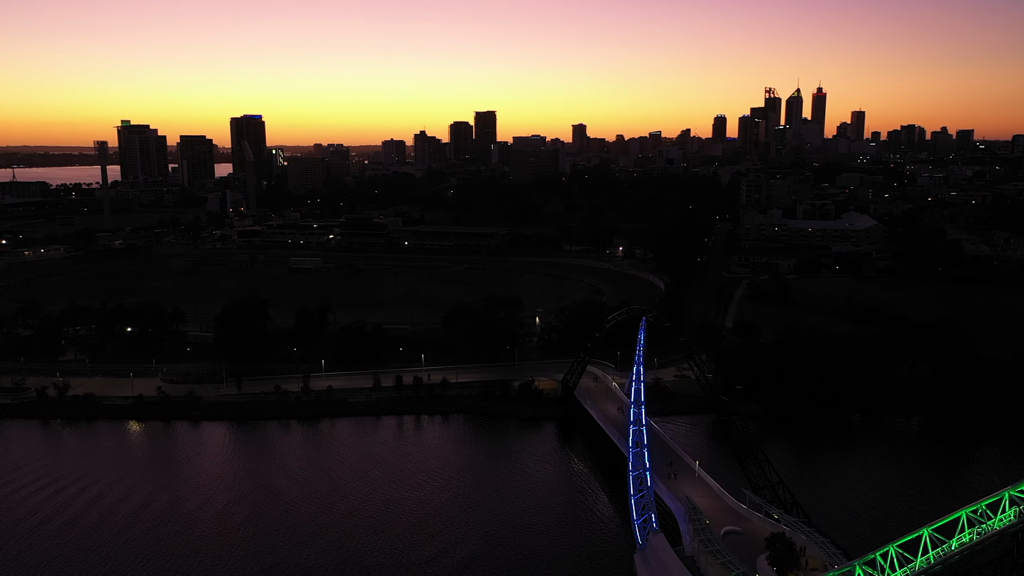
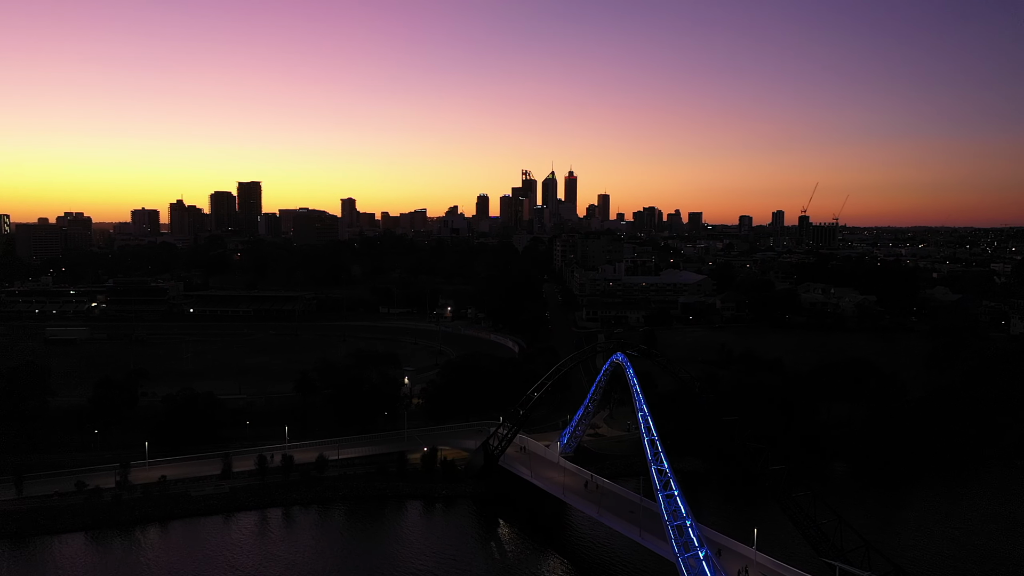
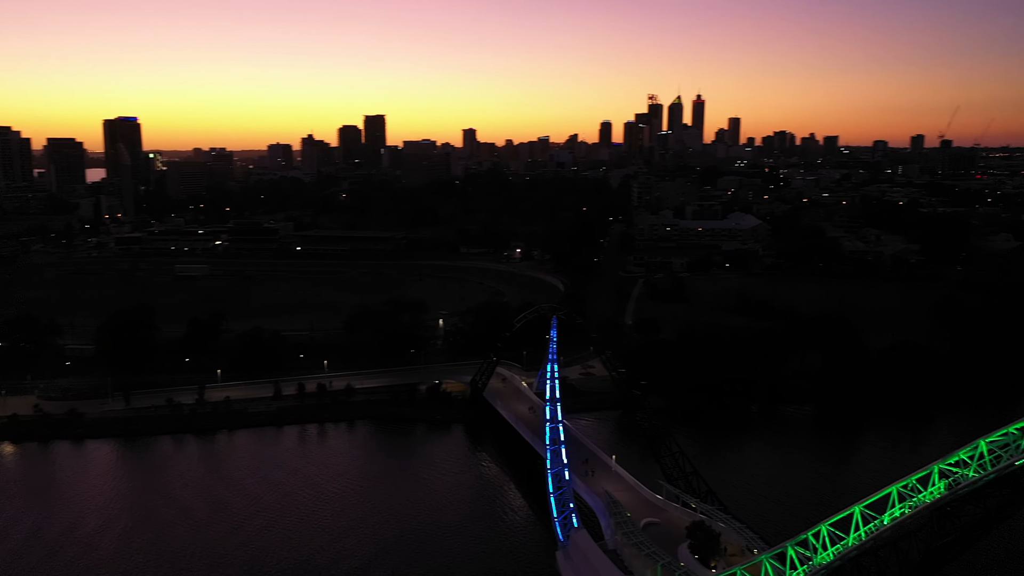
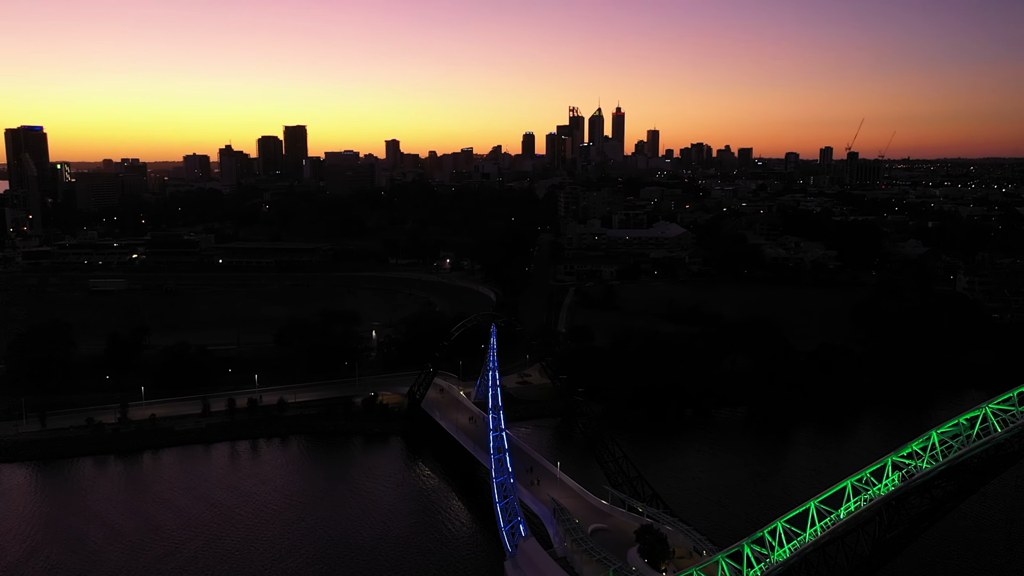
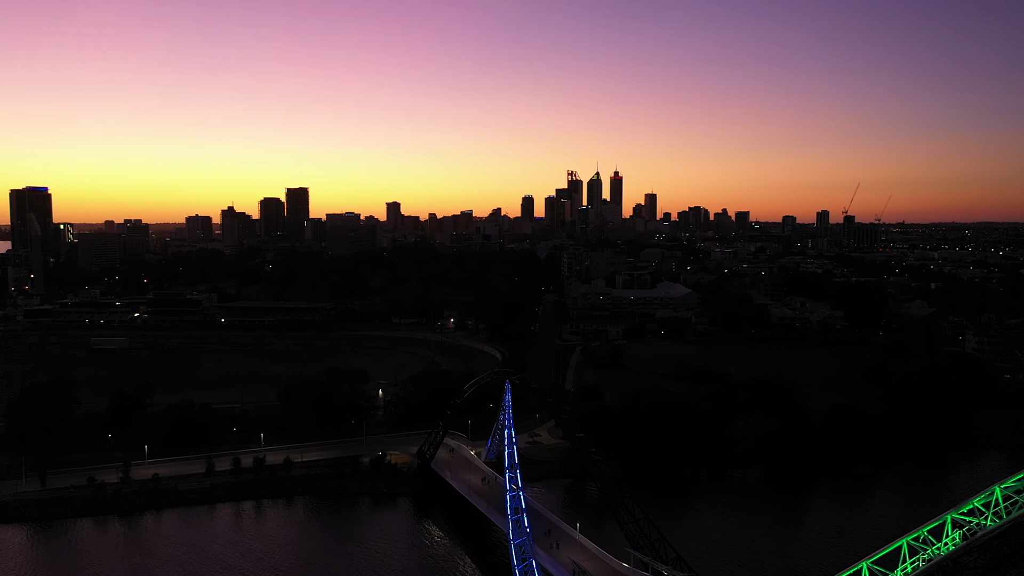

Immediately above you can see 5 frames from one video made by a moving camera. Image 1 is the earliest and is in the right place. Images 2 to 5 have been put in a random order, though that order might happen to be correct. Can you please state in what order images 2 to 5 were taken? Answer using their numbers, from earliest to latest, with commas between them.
3, 4, 5, 2
